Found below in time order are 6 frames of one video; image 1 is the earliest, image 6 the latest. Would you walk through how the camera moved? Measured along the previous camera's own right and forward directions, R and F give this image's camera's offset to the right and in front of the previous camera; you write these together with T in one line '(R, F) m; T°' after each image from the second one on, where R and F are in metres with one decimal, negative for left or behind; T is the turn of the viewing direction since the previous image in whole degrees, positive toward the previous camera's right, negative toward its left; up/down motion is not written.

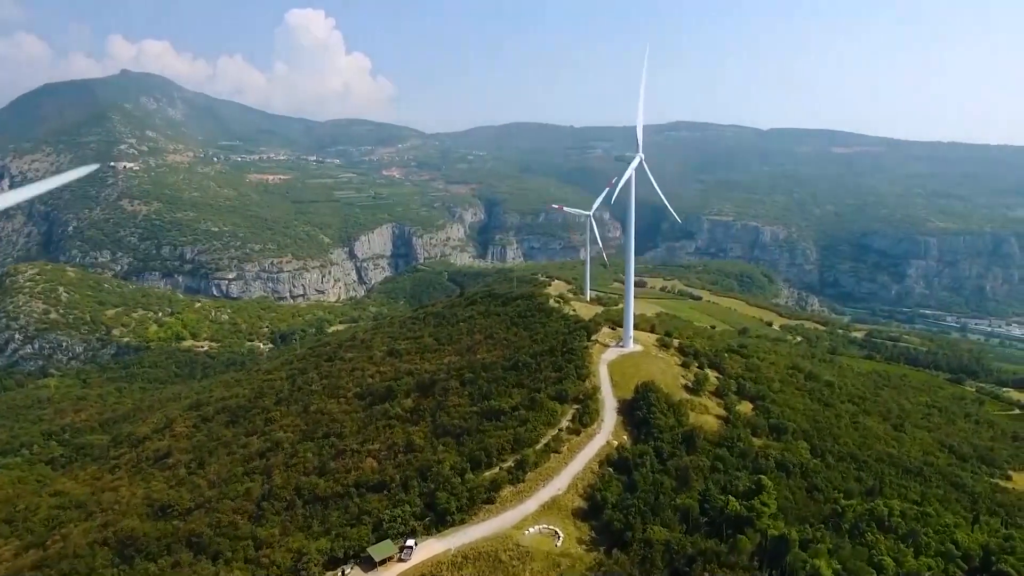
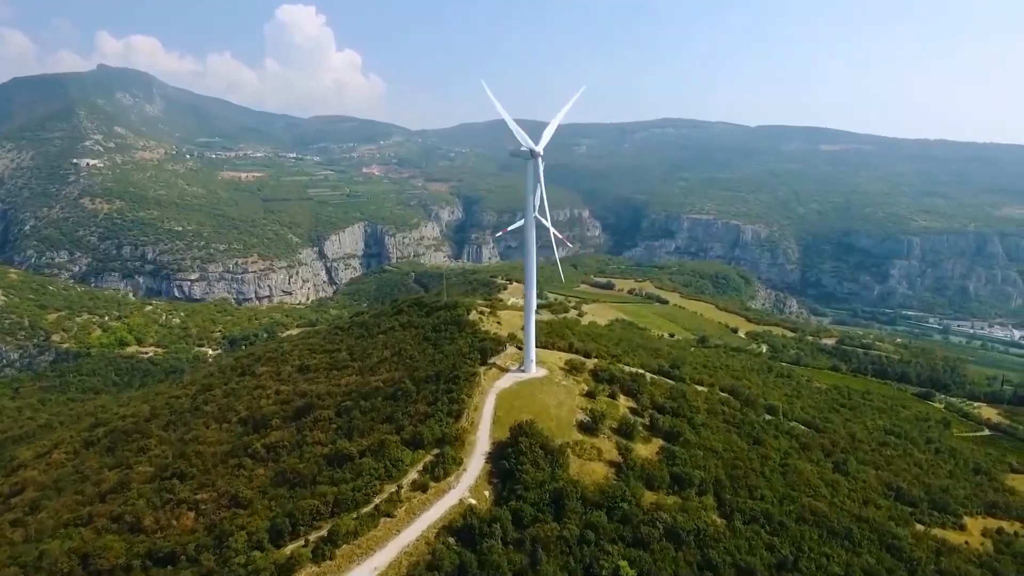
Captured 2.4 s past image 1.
(+8.5, +8.1) m; 0°
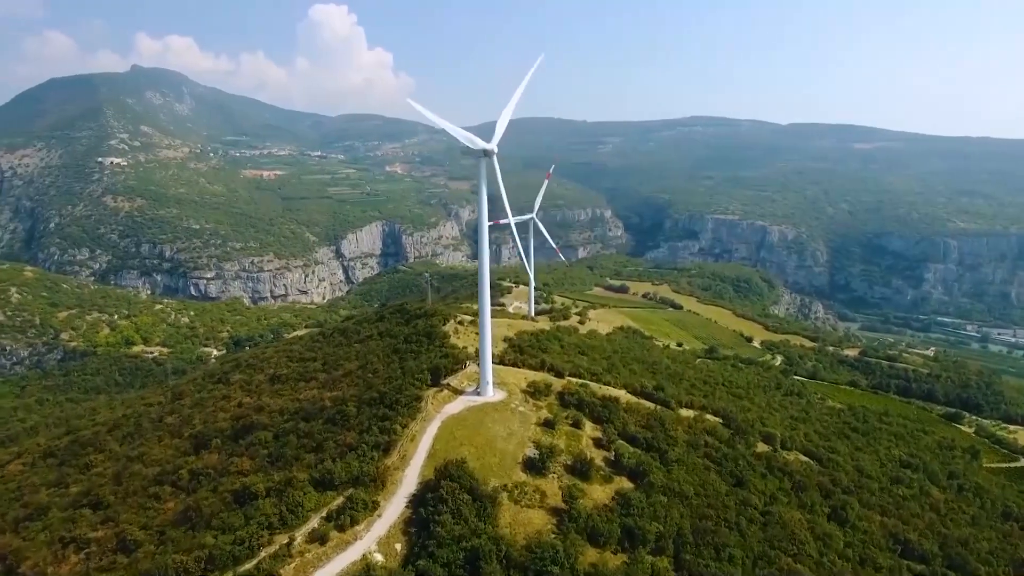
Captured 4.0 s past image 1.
(+5.1, +5.6) m; -3°
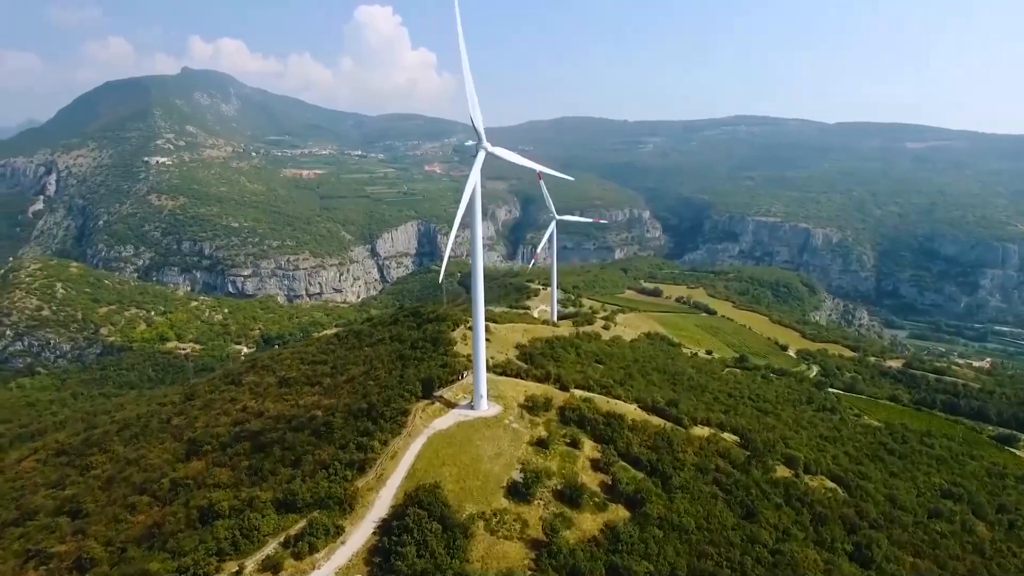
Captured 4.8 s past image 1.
(+2.8, +3.0) m; -4°
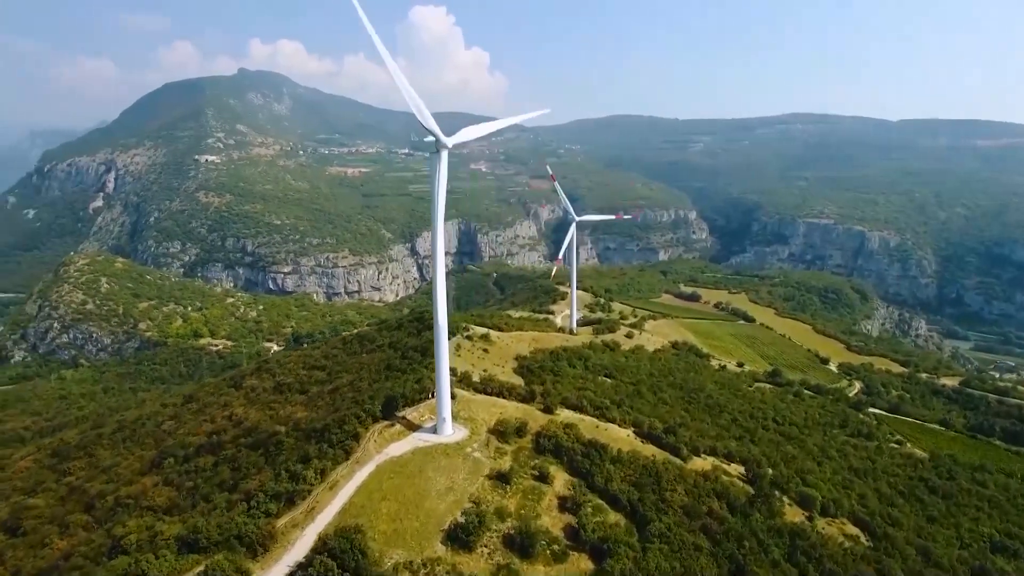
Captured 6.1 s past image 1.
(+4.6, +4.7) m; -4°
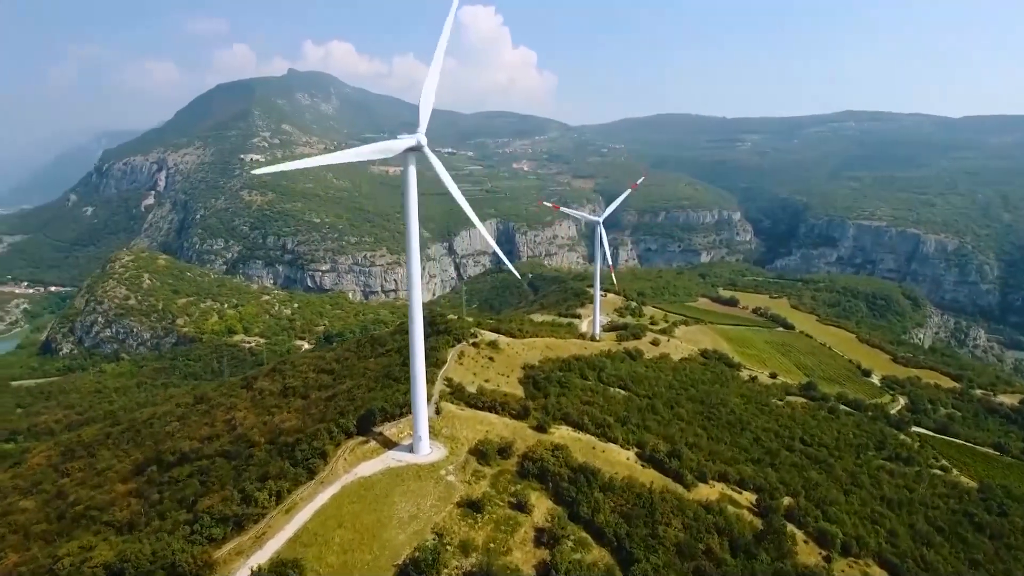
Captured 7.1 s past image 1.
(+3.2, +3.2) m; -4°
